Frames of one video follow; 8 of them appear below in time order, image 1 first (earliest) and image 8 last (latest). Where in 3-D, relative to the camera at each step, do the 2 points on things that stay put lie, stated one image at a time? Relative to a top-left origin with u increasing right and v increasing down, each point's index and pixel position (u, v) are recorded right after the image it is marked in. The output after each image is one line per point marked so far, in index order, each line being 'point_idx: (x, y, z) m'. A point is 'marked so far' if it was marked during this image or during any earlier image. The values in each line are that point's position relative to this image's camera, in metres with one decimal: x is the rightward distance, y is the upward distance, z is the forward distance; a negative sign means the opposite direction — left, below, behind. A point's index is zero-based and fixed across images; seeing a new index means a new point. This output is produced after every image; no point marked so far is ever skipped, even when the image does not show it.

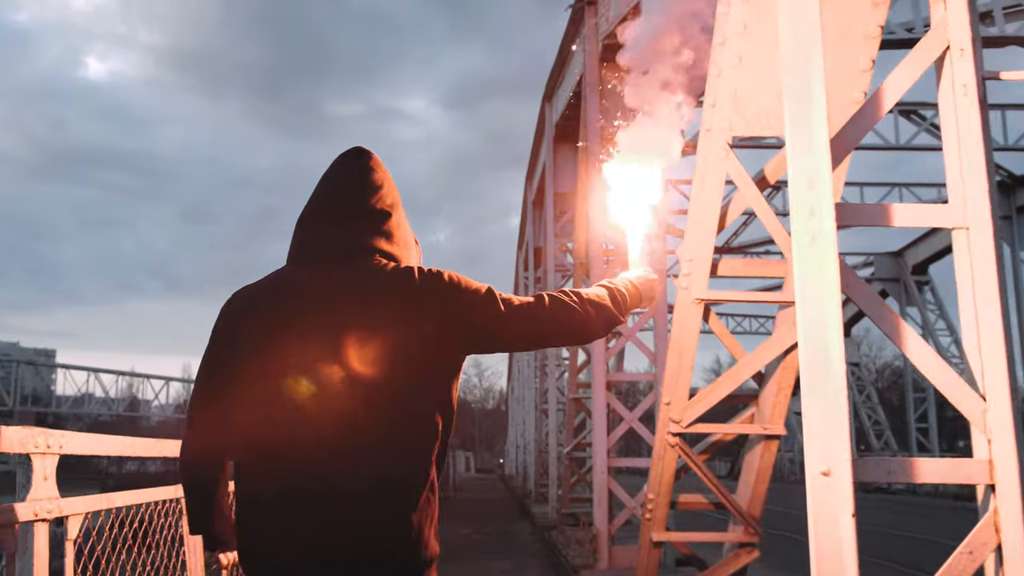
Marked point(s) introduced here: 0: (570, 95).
0: (+0.8, +2.7, +11.0) m
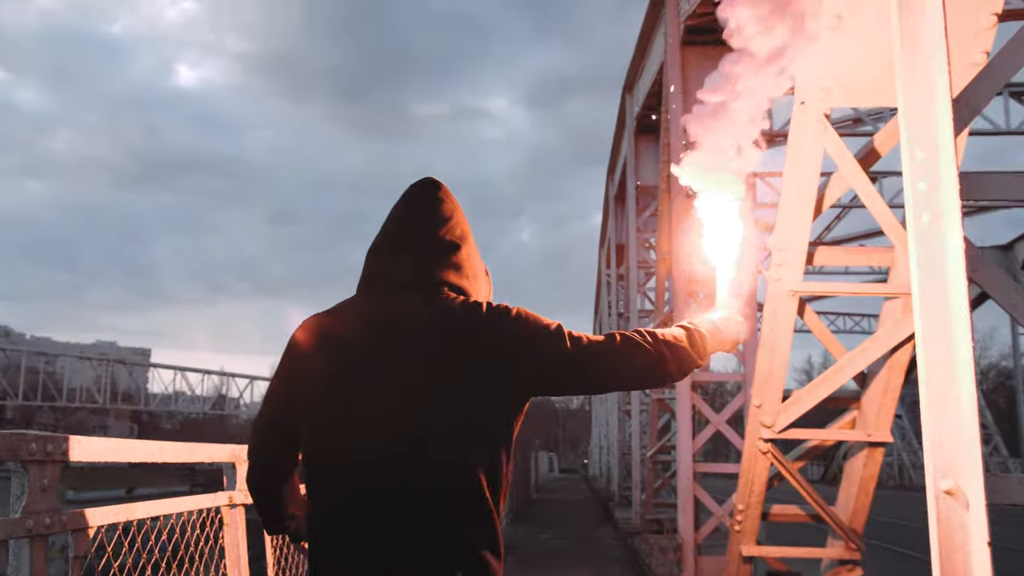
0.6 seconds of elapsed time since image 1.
0: (+1.9, +2.8, +10.6) m
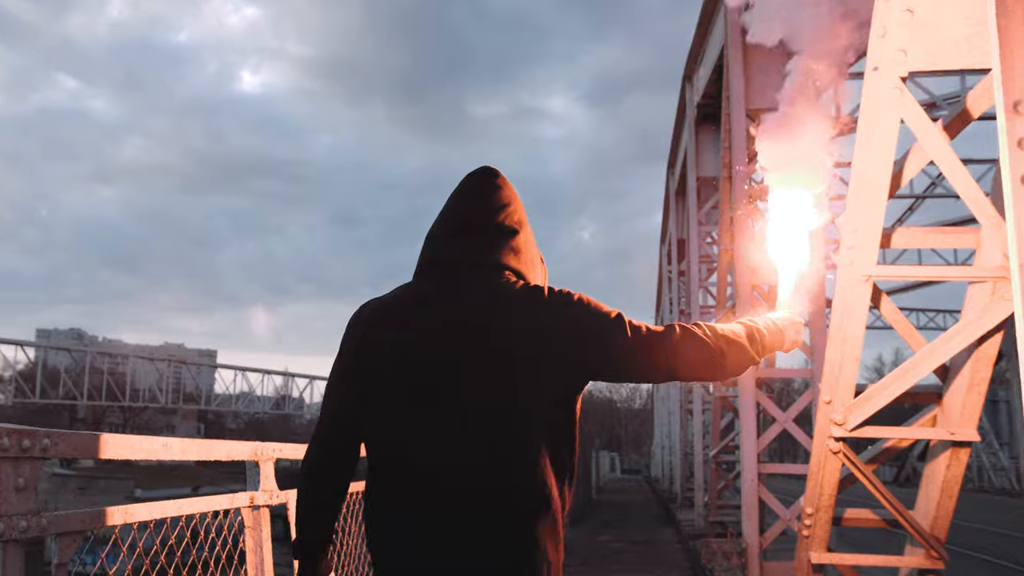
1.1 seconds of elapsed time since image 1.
0: (+2.6, +2.8, +10.2) m
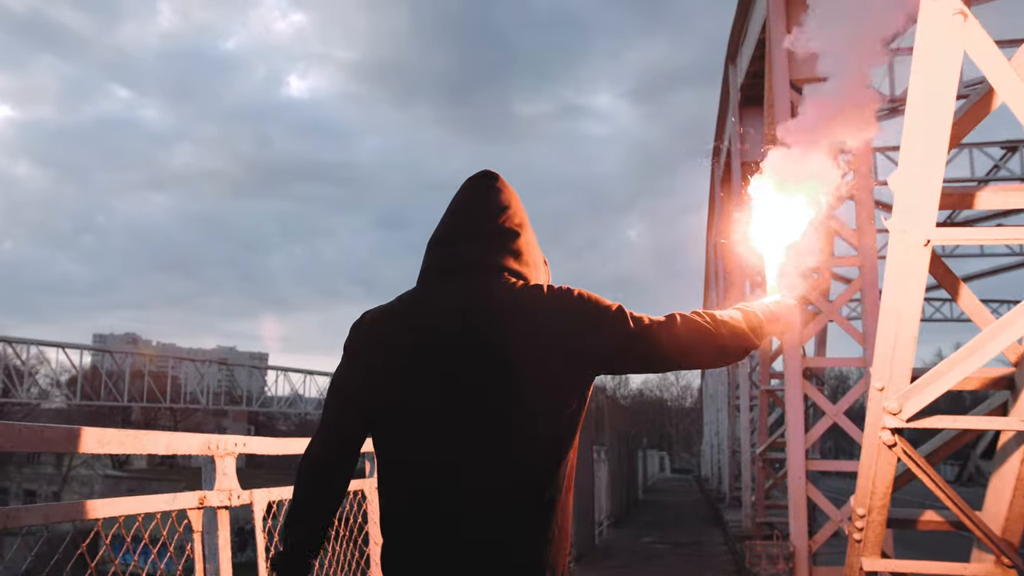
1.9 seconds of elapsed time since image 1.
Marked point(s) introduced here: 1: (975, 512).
0: (+3.0, +3.0, +9.7) m
1: (+1.9, -0.9, +3.3) m
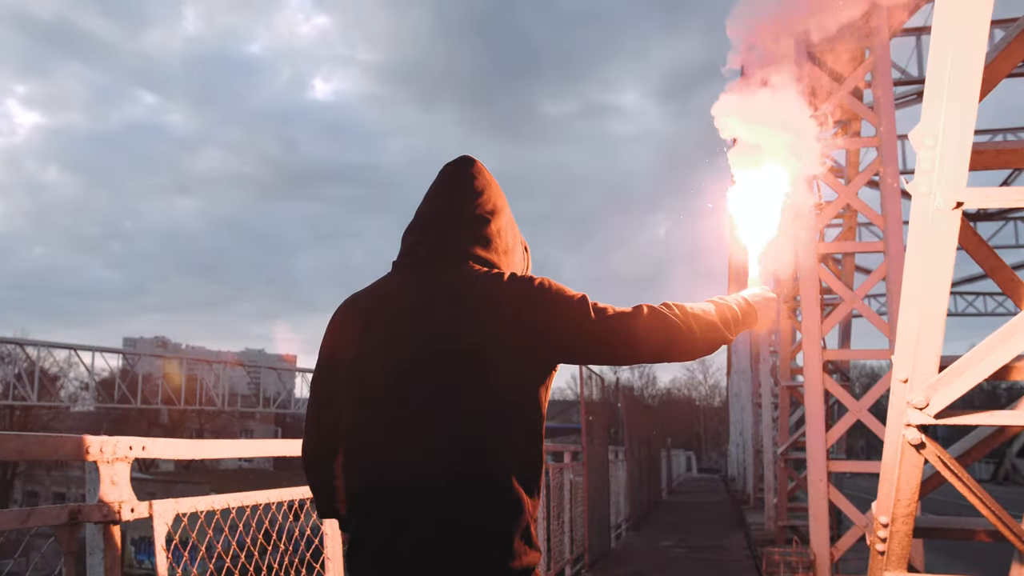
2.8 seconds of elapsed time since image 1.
0: (+3.1, +3.0, +9.3) m
1: (+1.9, -0.9, +2.9) m
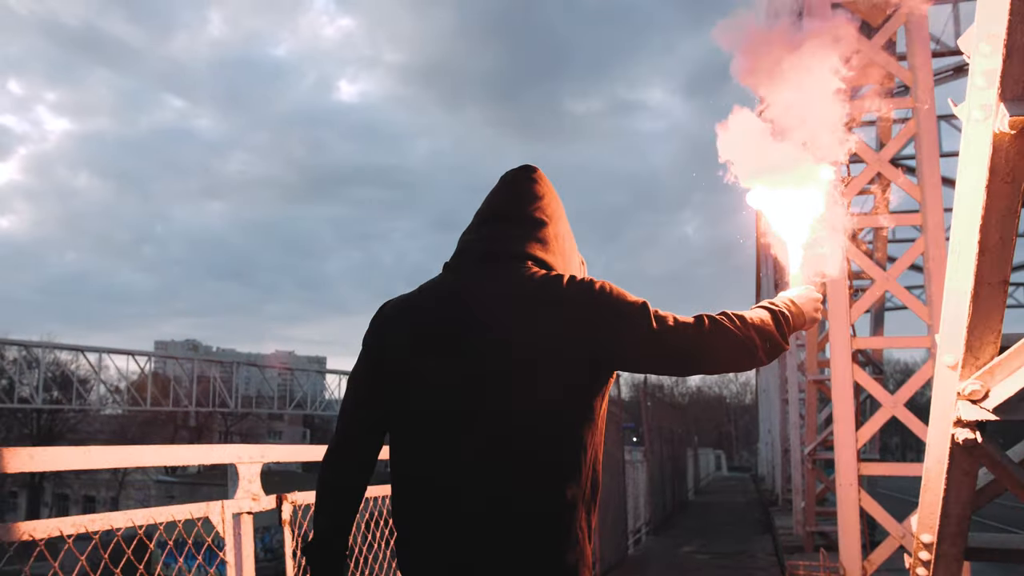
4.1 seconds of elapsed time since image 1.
0: (+3.1, +3.2, +8.8) m
1: (+1.8, -0.8, +2.4) m
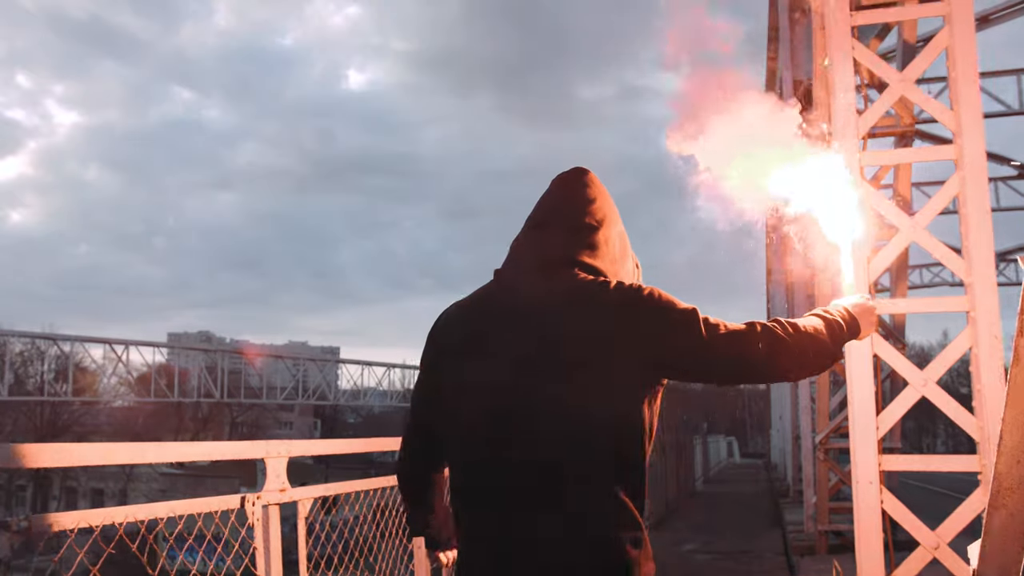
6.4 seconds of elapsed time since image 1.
0: (+2.9, +3.5, +7.9) m
1: (+1.5, -0.6, +1.6) m
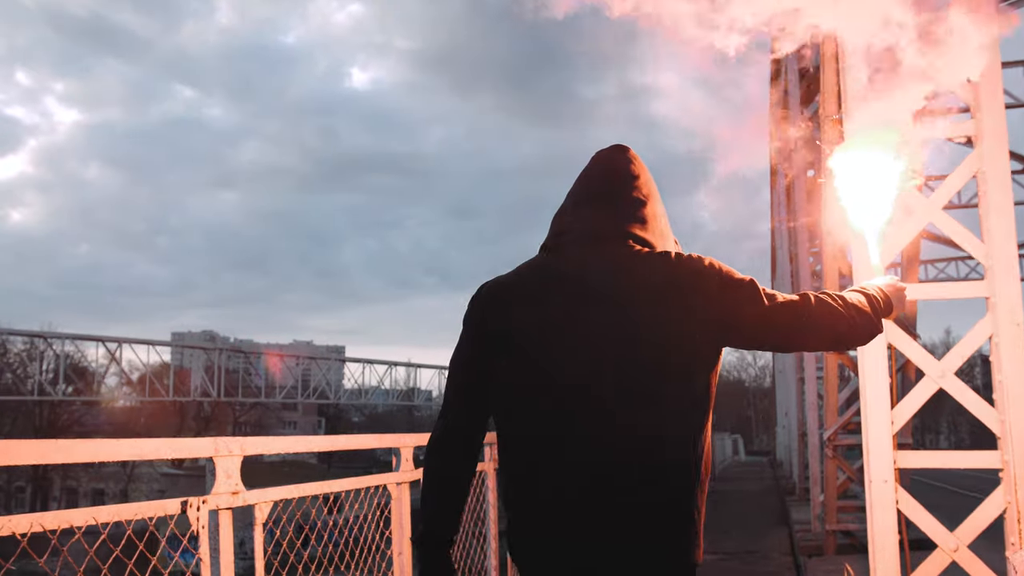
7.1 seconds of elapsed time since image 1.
0: (+2.9, +3.5, +7.6) m
1: (+1.4, -0.5, +1.4) m
